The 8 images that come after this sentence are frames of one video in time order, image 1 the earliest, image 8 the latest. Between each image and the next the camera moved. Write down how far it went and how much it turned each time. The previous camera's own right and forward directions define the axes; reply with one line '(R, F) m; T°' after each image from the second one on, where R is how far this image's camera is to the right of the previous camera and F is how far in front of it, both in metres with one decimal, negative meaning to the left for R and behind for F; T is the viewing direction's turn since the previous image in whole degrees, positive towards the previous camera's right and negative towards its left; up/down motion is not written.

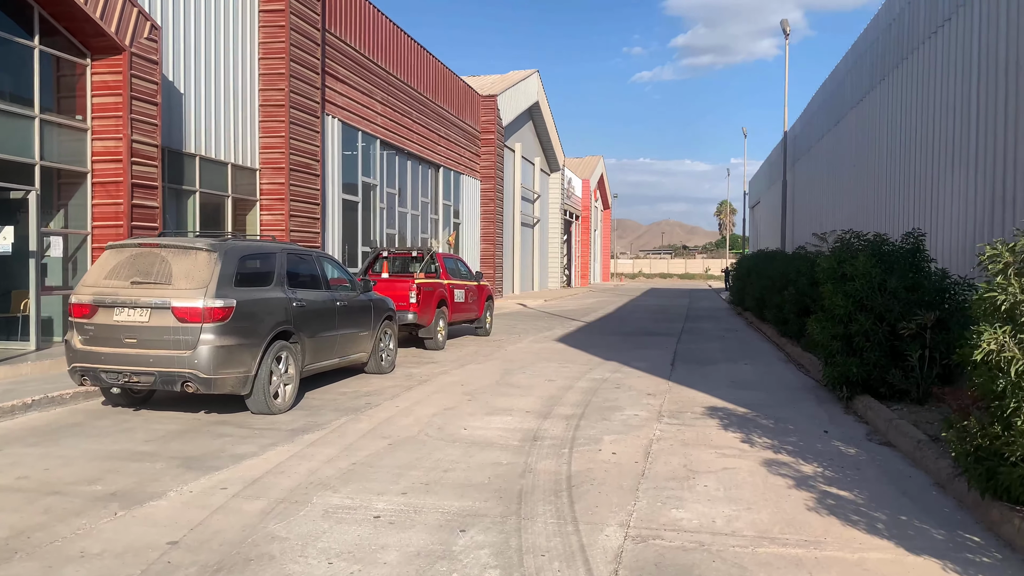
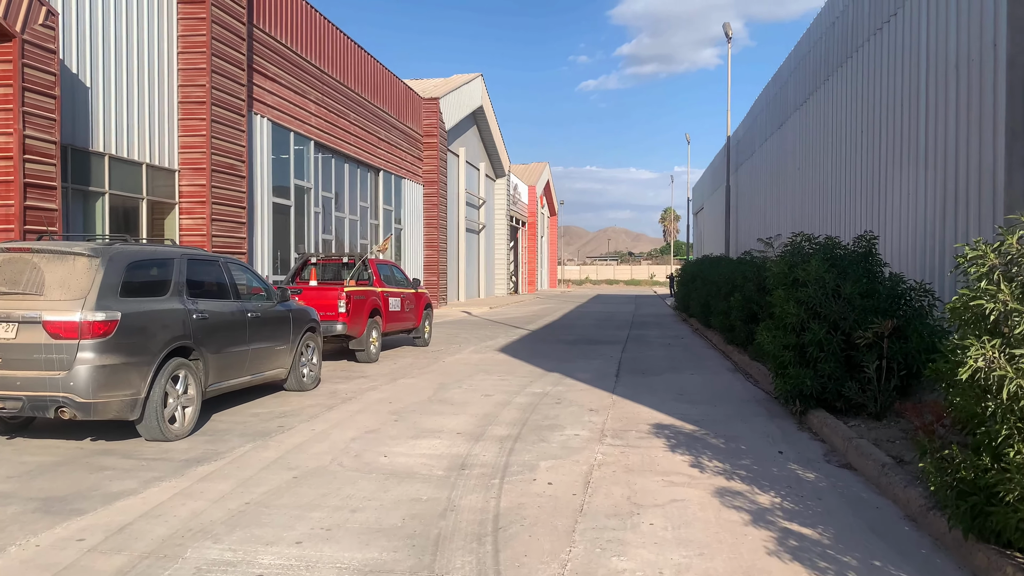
(+0.2, +0.7) m; +4°
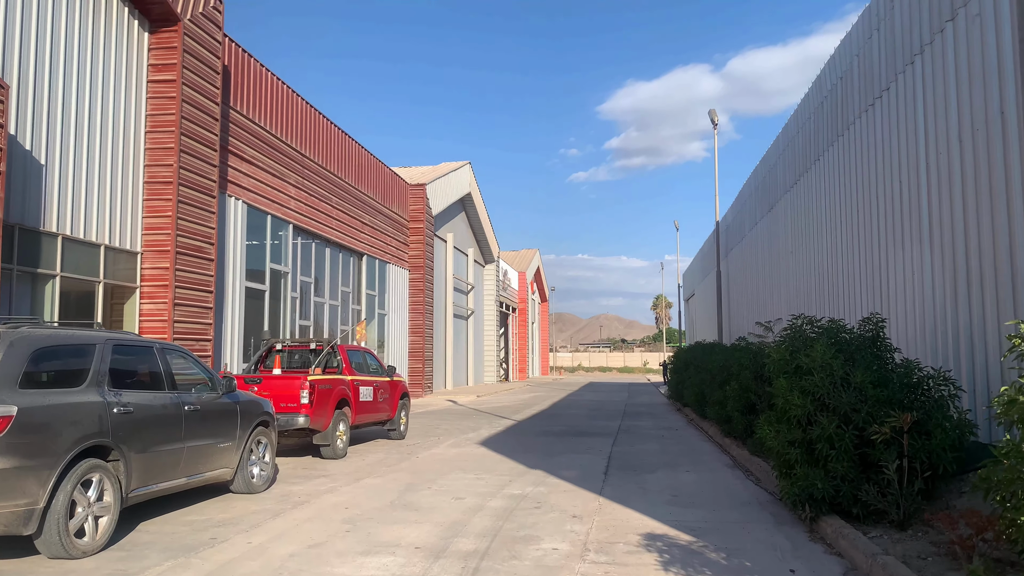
(+0.2, +0.8) m; +1°
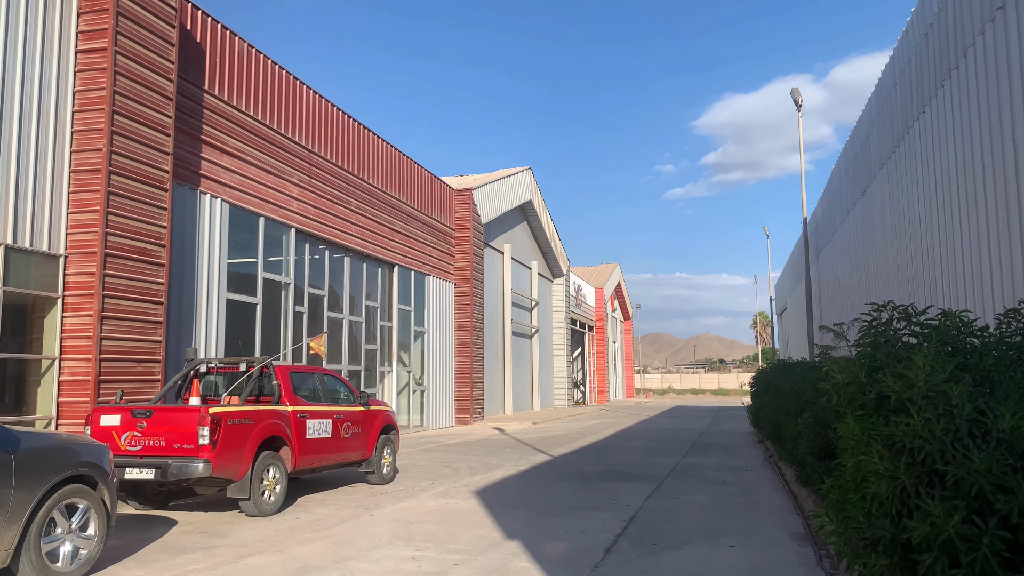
(+1.3, +3.1) m; -7°
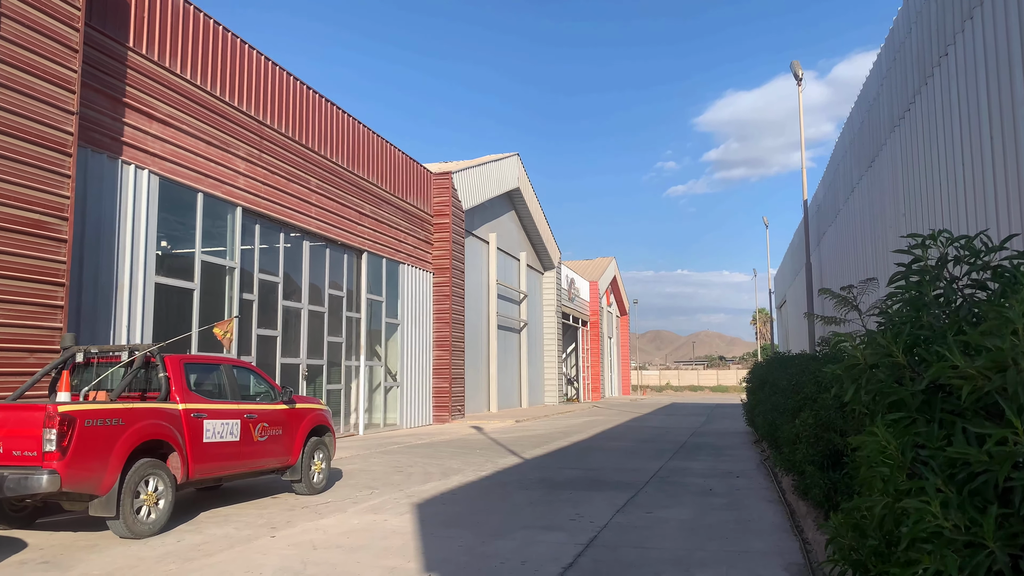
(+0.6, +1.6) m; 0°
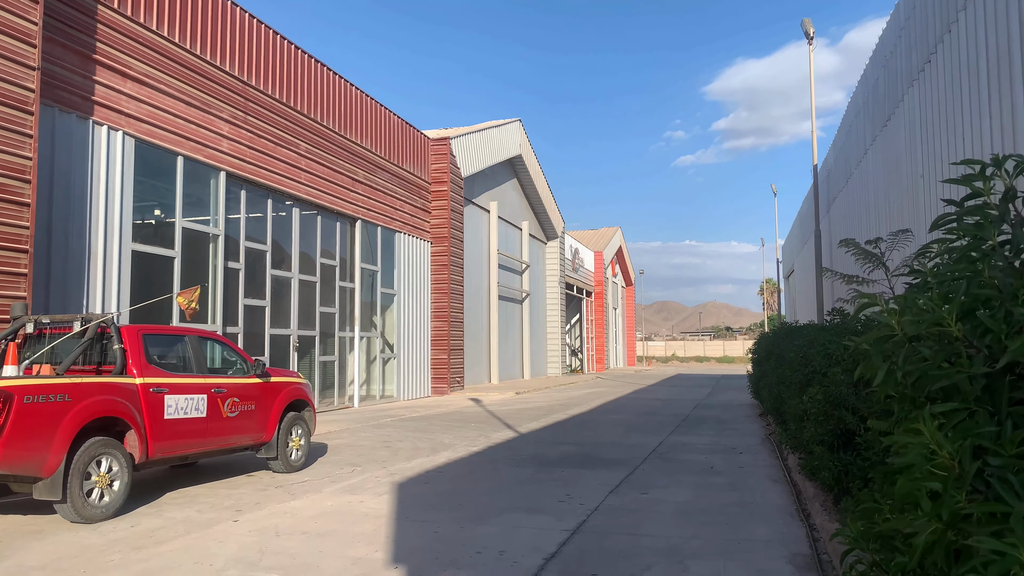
(+0.2, +0.6) m; -1°
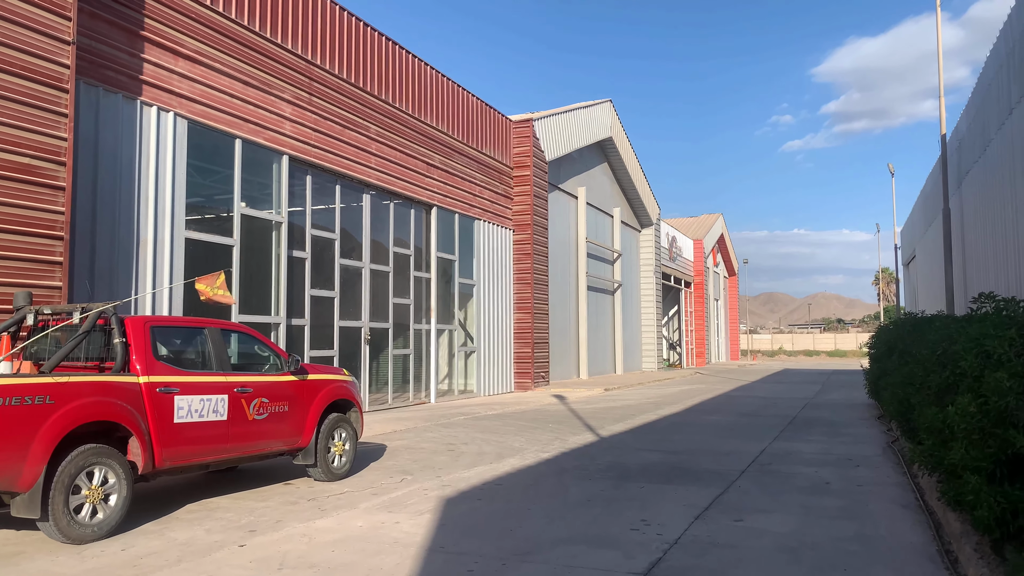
(+0.3, +1.3) m; -7°
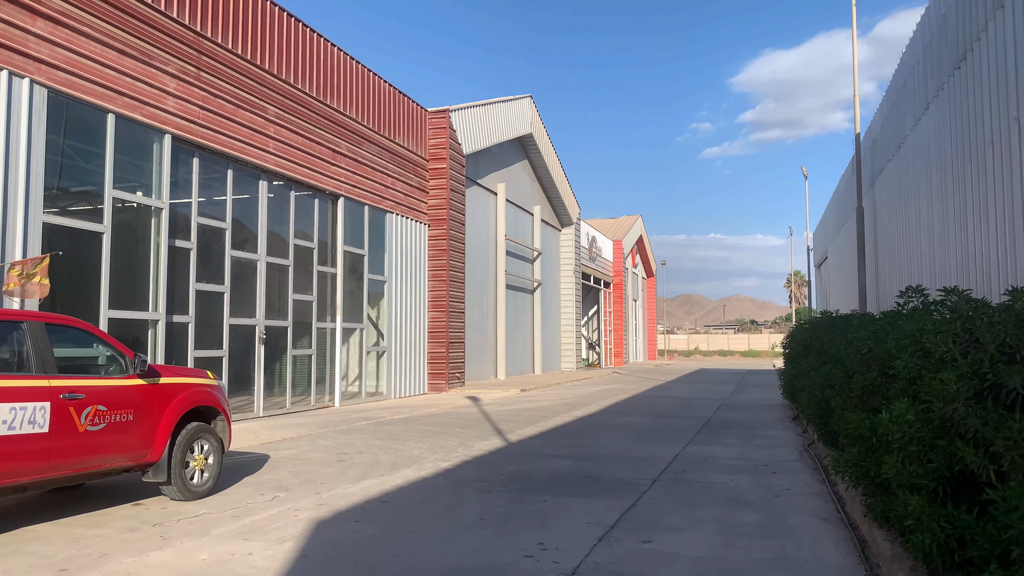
(+0.3, +0.9) m; +5°
